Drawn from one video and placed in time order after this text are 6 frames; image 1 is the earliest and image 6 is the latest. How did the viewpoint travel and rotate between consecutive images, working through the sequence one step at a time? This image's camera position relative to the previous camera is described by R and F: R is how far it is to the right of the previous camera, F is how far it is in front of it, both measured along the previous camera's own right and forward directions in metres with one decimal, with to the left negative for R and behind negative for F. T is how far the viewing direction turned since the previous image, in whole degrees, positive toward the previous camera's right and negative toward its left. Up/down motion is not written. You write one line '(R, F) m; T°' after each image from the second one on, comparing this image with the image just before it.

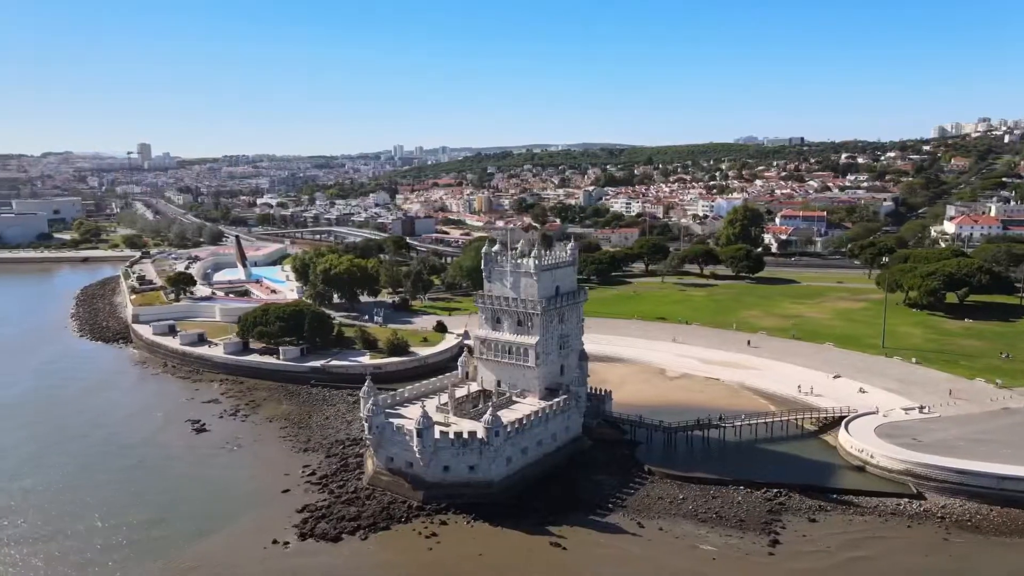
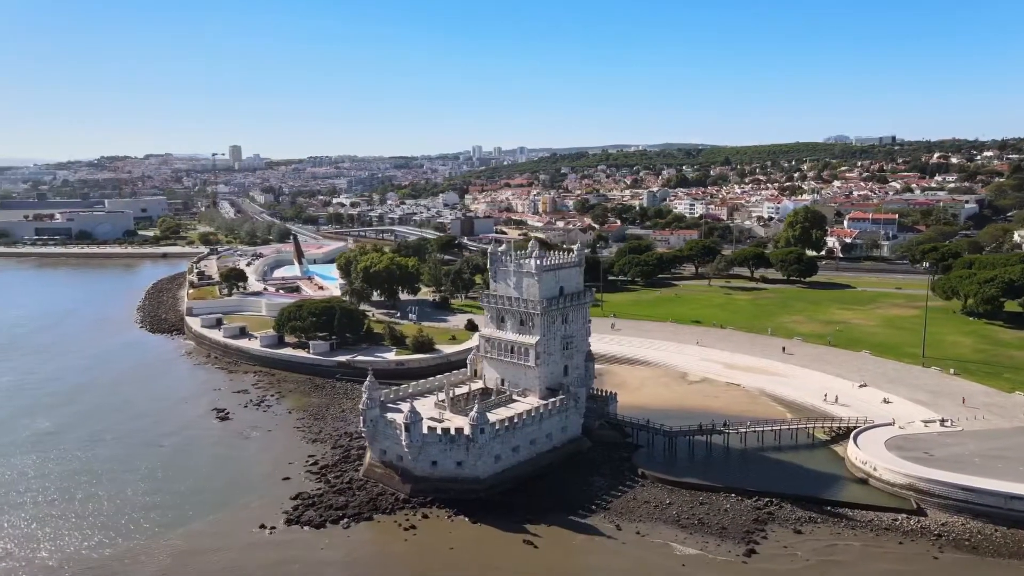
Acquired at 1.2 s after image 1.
(+3.3, -0.1) m; -6°
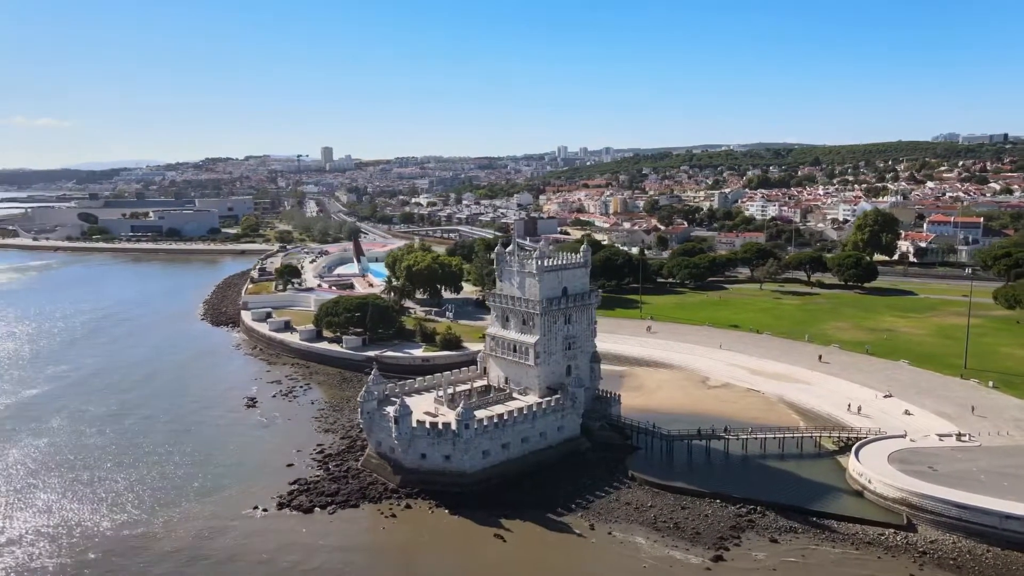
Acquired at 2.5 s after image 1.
(+3.7, -0.3) m; -6°
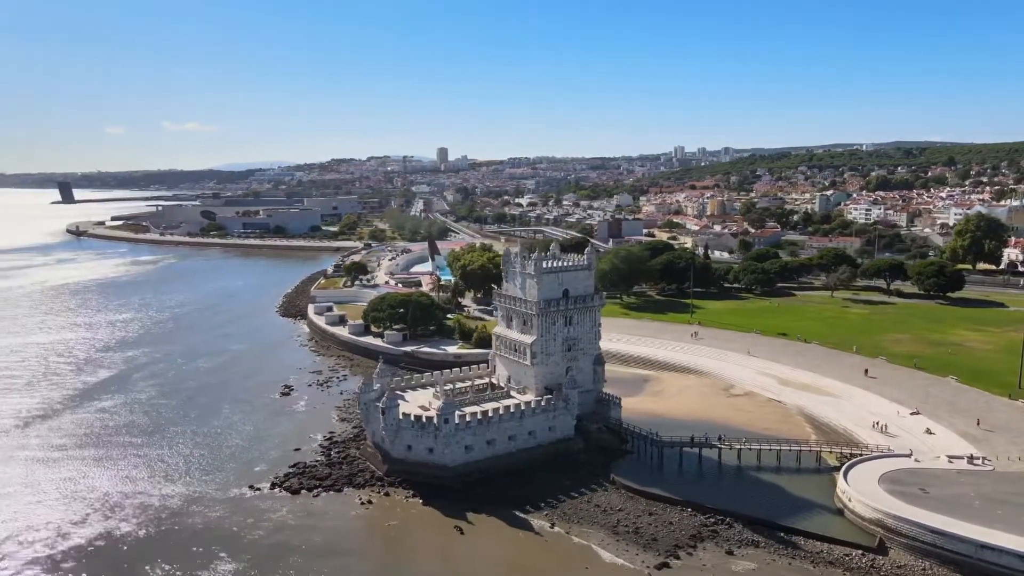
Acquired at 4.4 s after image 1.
(+5.1, -0.3) m; -9°
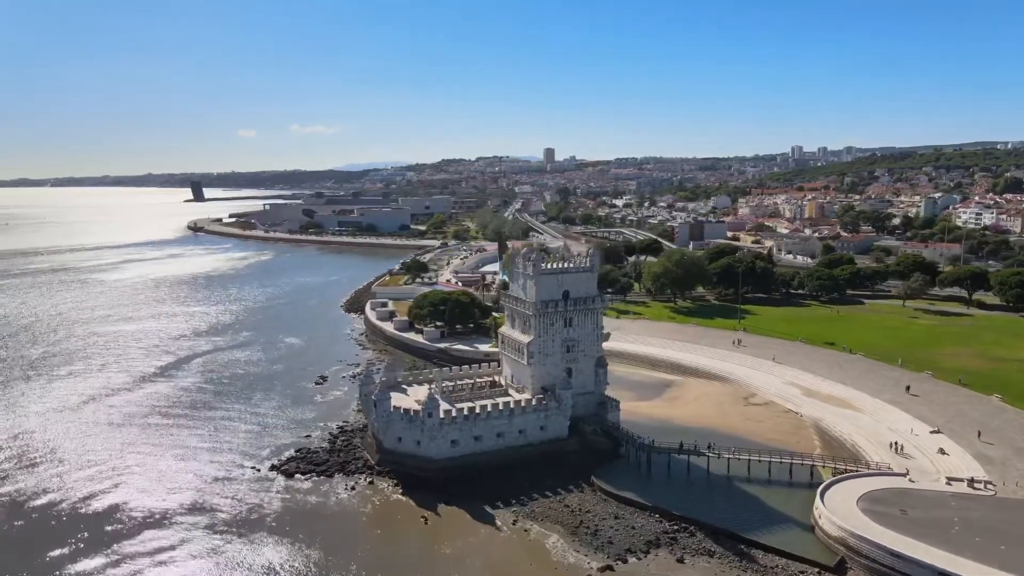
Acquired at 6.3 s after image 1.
(+4.9, -0.3) m; -8°
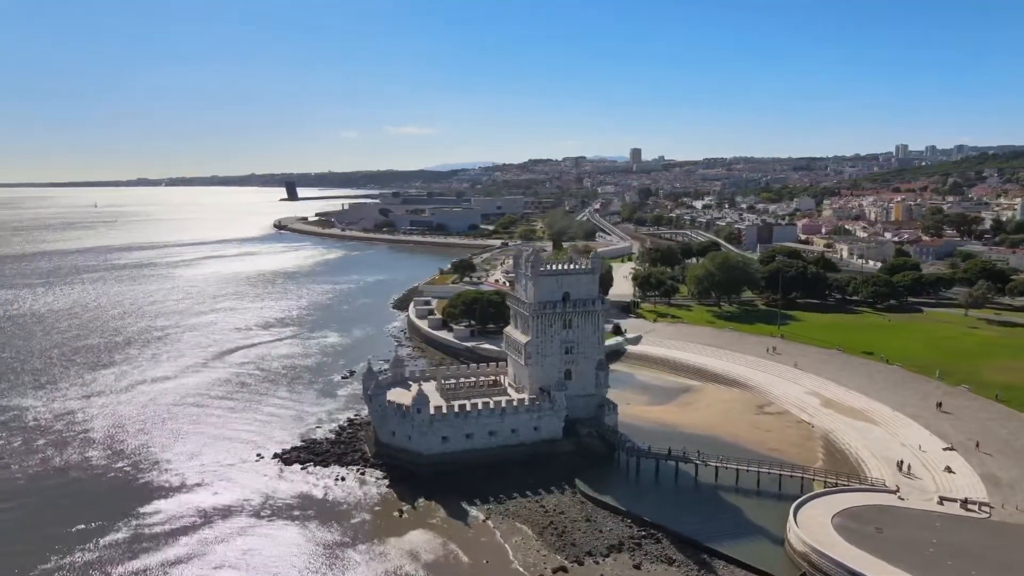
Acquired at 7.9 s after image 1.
(+4.0, -0.1) m; -7°
